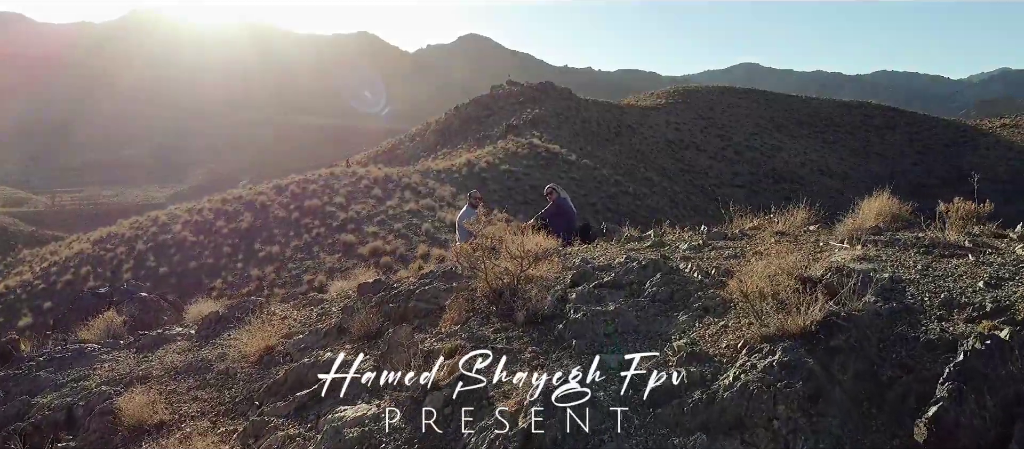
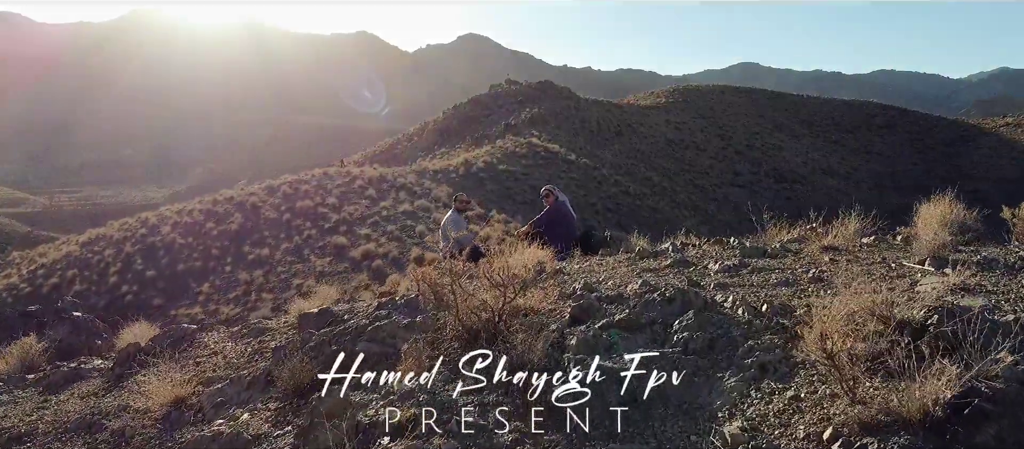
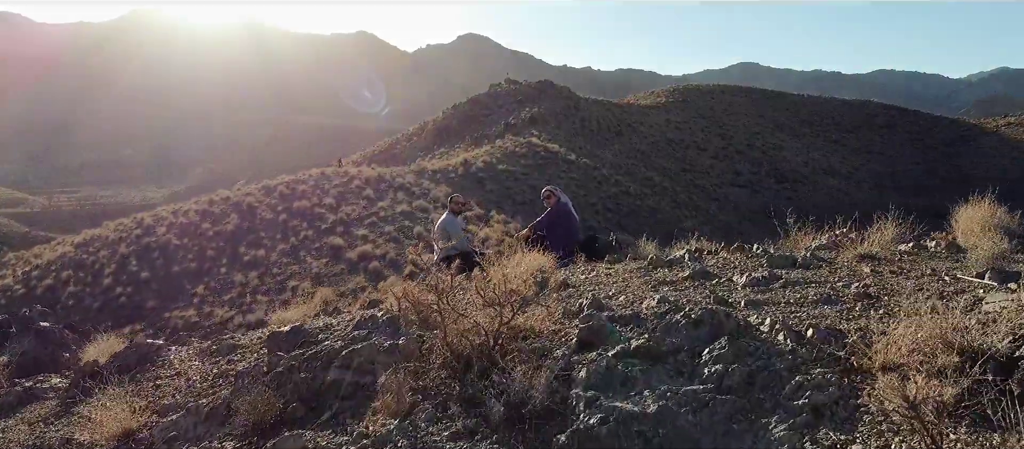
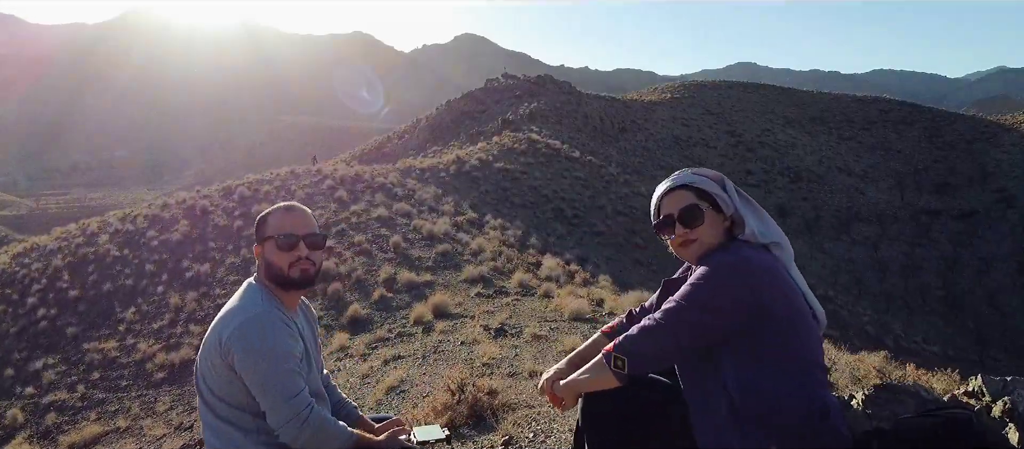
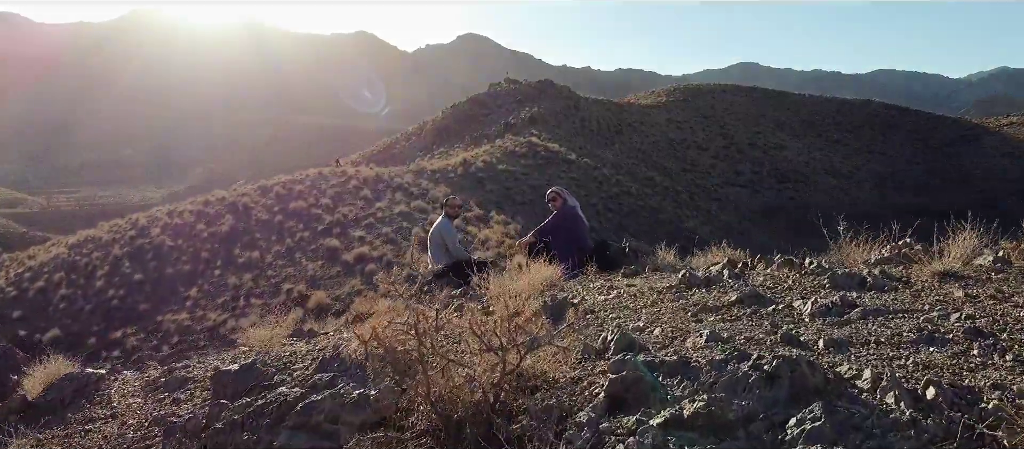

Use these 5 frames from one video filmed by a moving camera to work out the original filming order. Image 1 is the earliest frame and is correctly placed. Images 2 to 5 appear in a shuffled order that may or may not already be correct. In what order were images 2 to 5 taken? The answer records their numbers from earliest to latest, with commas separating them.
2, 3, 5, 4
